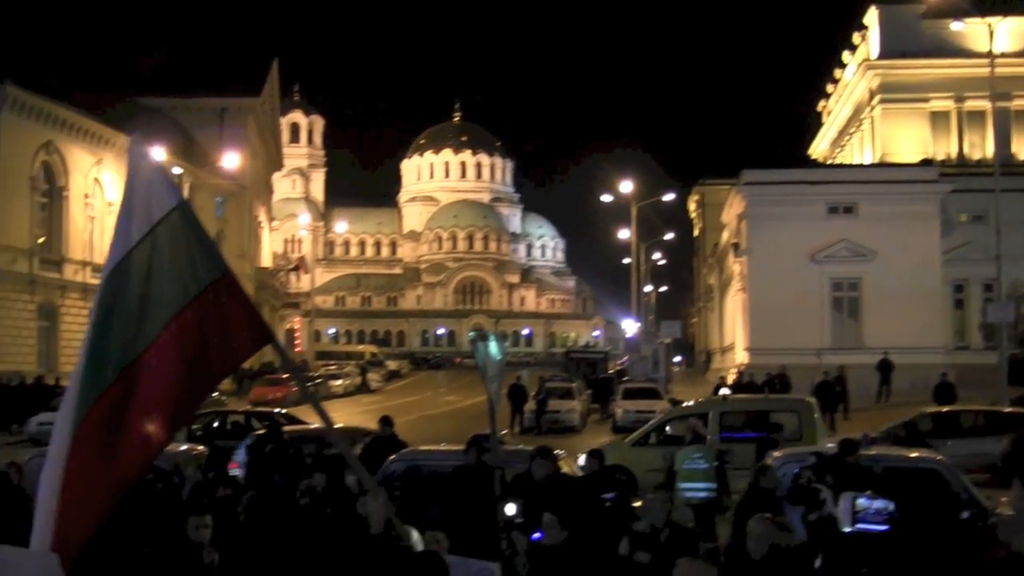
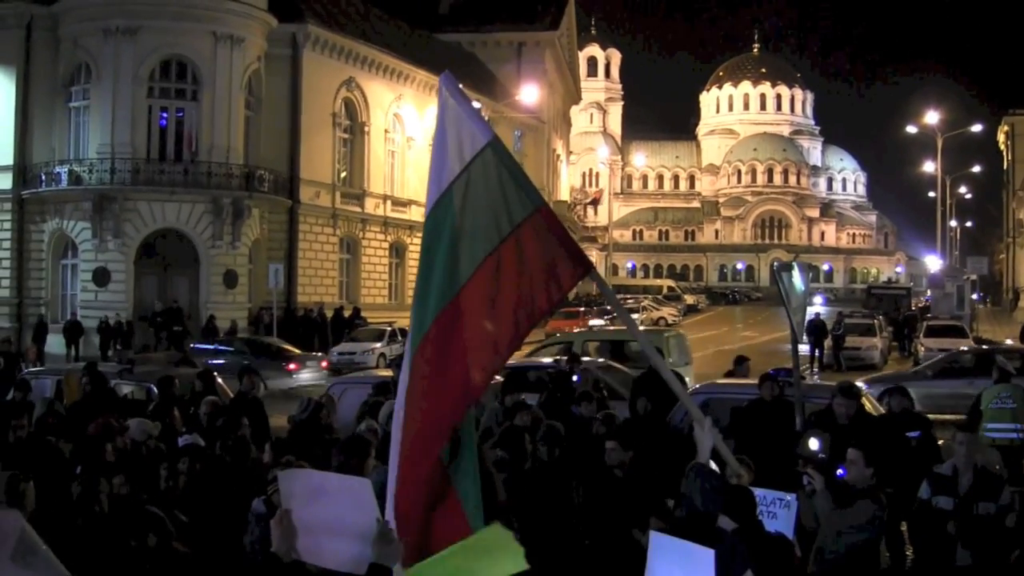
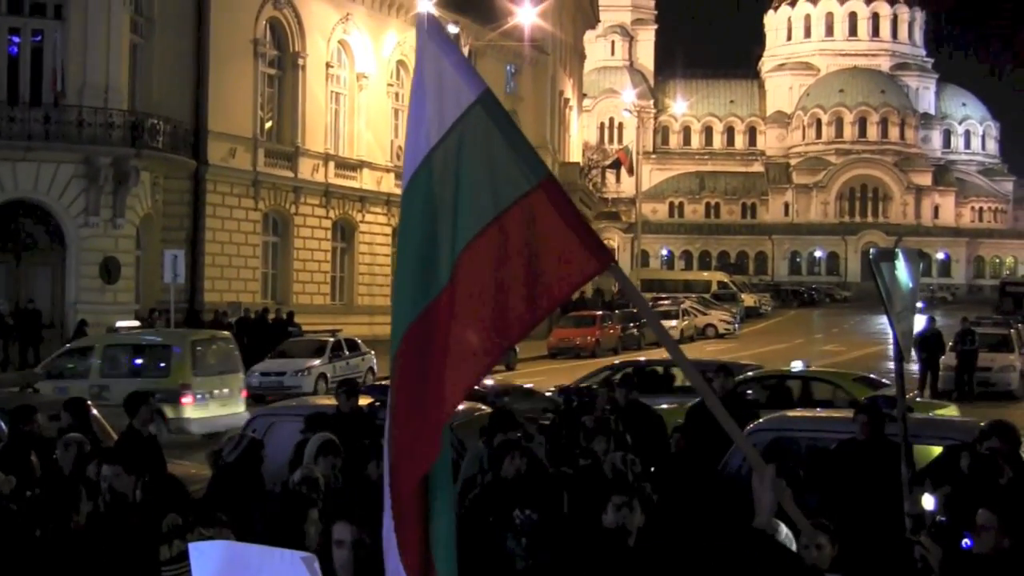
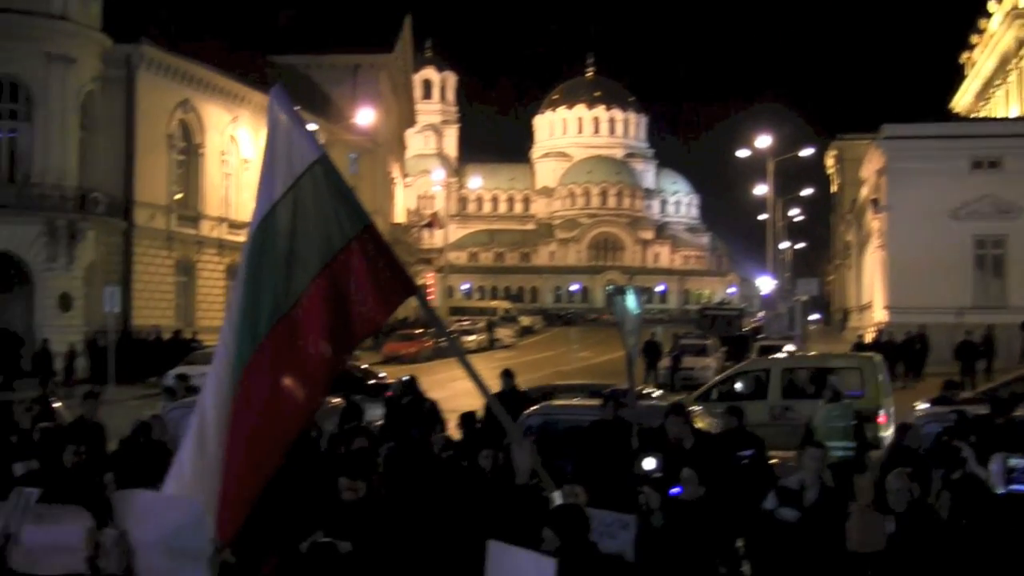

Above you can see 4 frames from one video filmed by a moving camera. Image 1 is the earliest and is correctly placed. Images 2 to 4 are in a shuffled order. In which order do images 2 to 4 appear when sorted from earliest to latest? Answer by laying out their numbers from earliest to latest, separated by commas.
4, 2, 3
